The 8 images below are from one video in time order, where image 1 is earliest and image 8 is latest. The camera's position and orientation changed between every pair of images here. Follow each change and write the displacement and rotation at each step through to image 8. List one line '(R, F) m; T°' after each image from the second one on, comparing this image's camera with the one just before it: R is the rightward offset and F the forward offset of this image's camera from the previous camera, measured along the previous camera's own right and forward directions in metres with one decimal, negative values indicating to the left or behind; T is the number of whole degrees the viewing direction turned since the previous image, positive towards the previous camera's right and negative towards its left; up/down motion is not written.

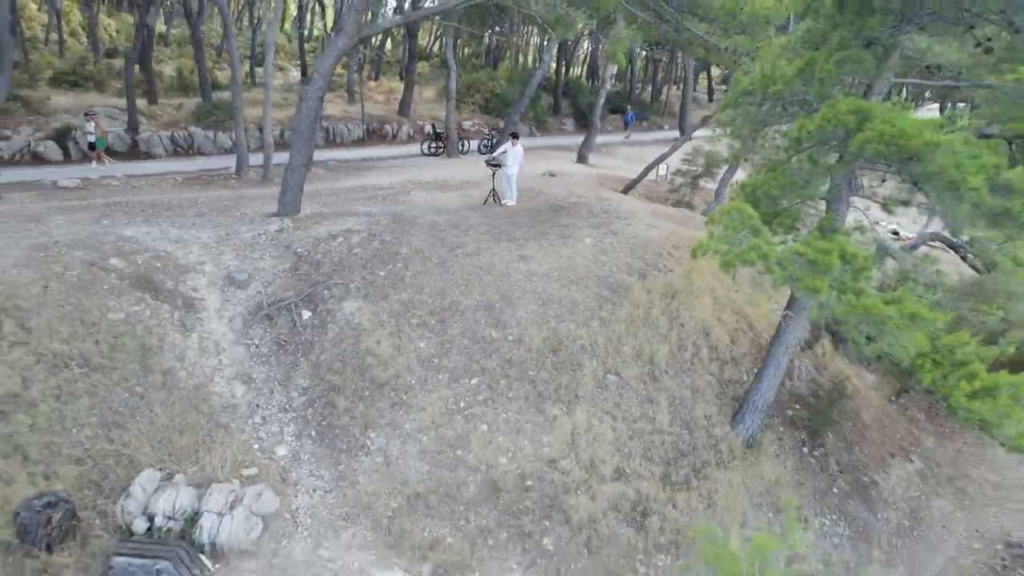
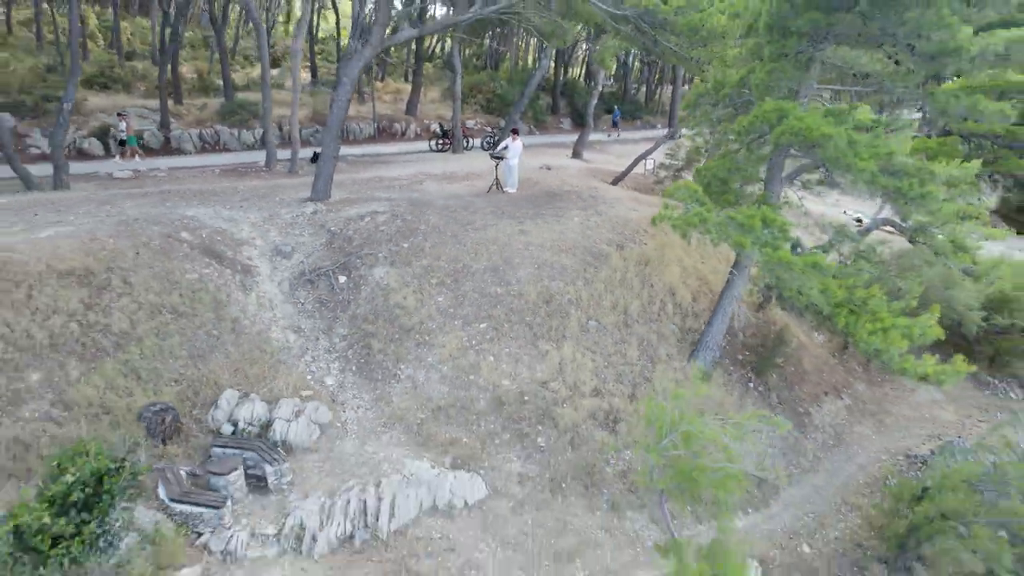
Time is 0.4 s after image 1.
(0.0, -2.3) m; 0°
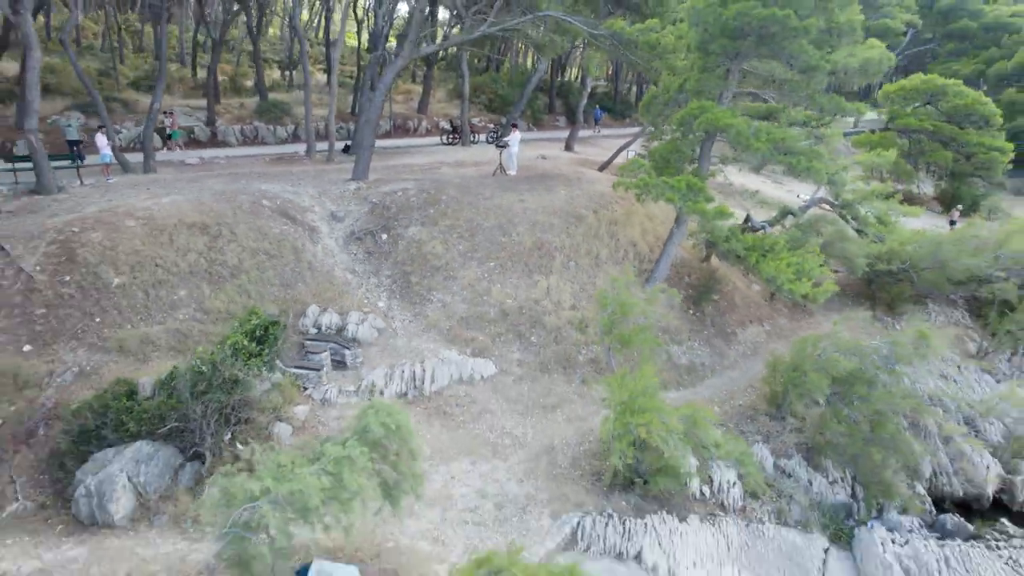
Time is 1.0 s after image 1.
(0.0, -4.3) m; 0°
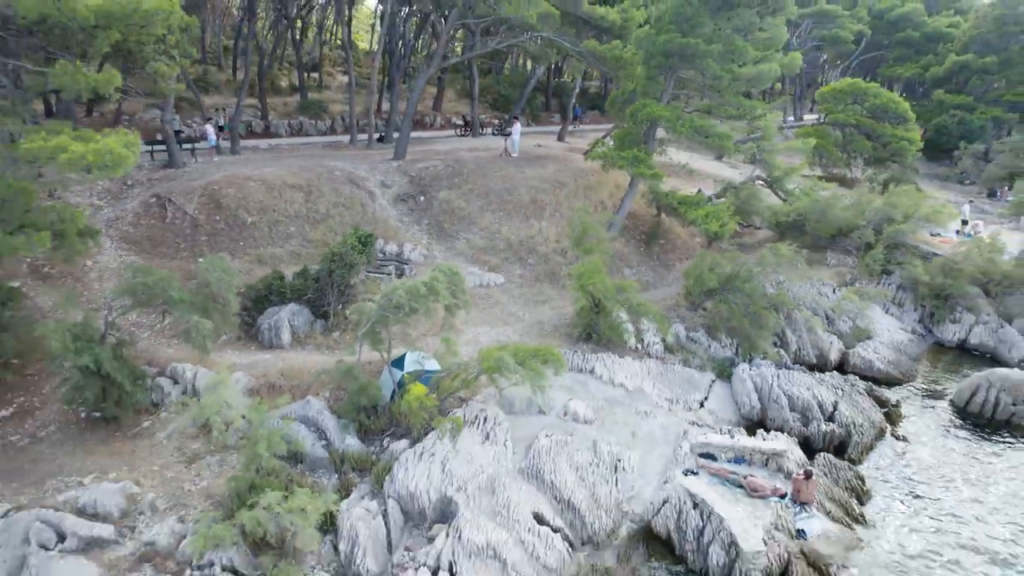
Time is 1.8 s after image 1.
(-0.1, -6.7) m; 0°
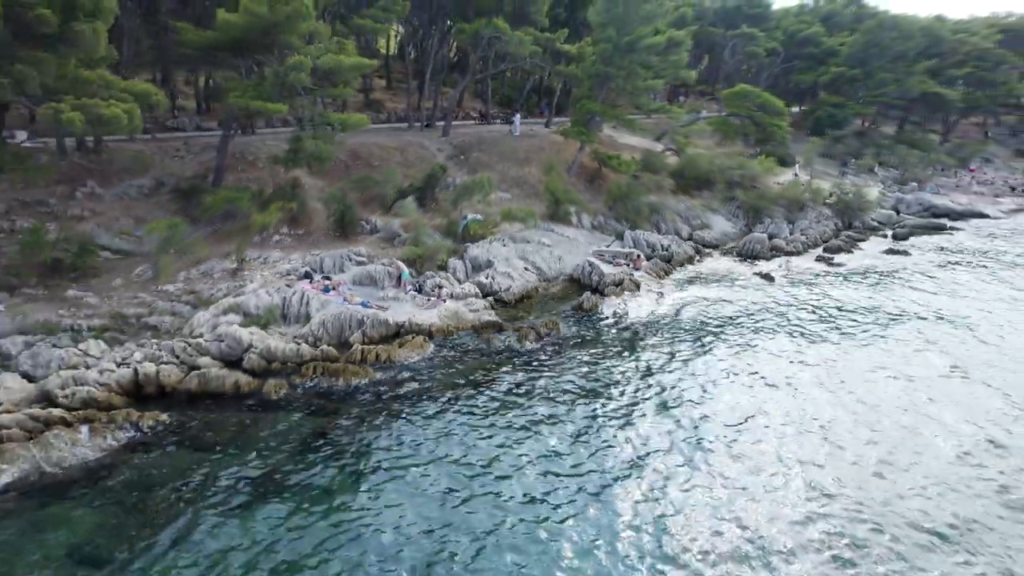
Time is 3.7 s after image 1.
(-0.1, -17.8) m; 0°
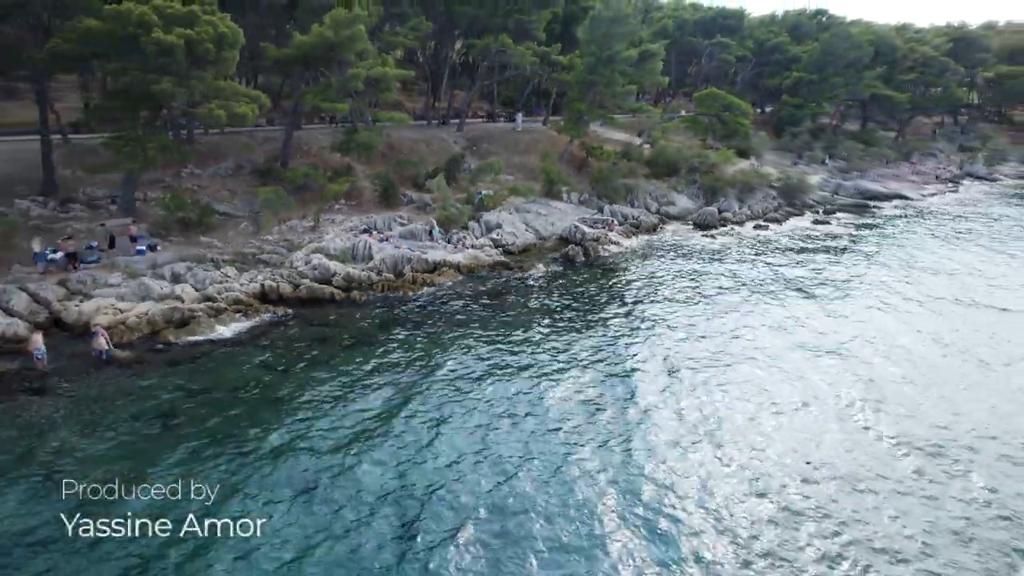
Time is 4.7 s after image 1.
(-0.2, -9.3) m; 0°
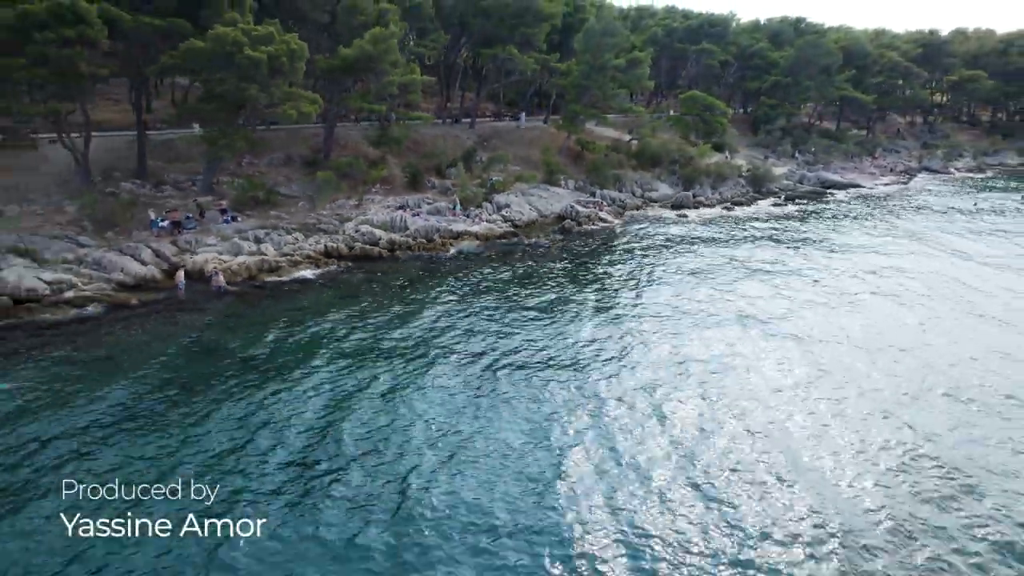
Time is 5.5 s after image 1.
(-0.2, -8.1) m; 0°
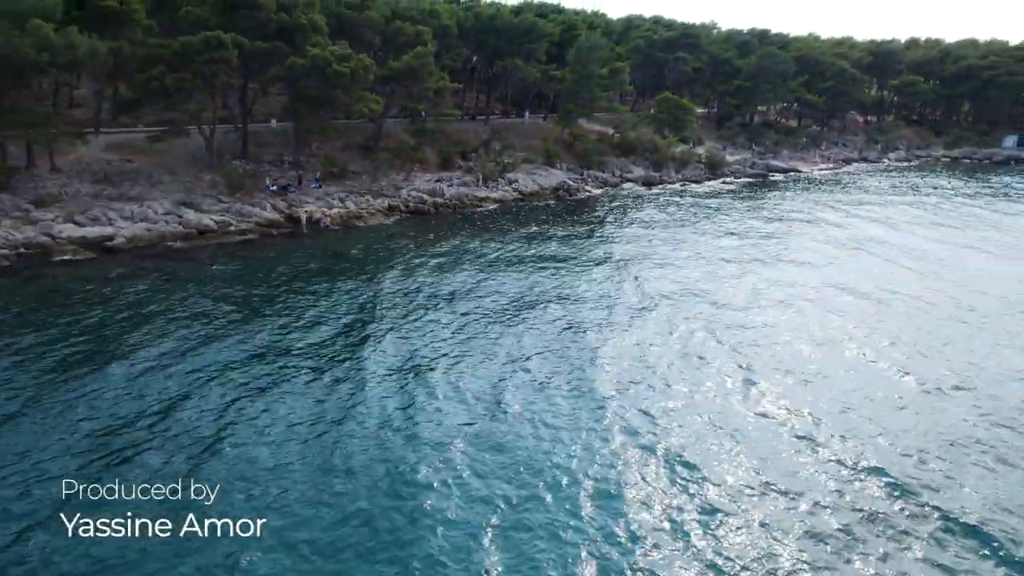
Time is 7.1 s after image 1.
(-0.3, -15.3) m; 0°
